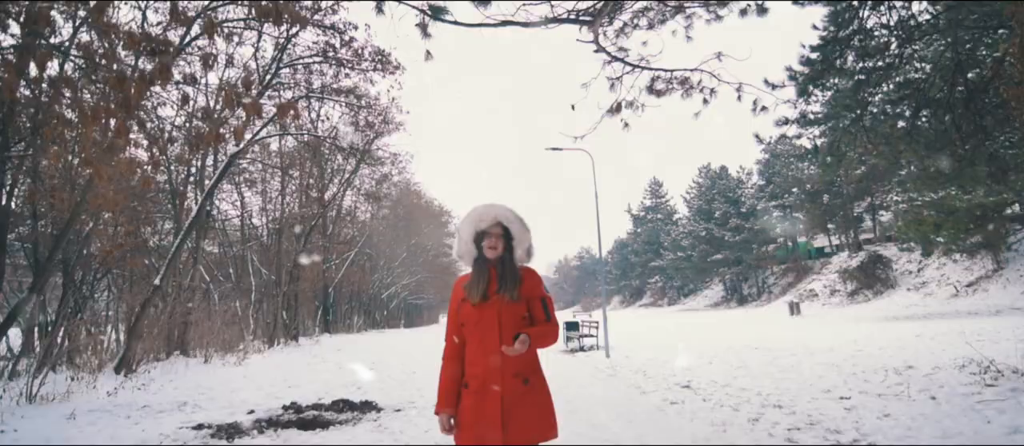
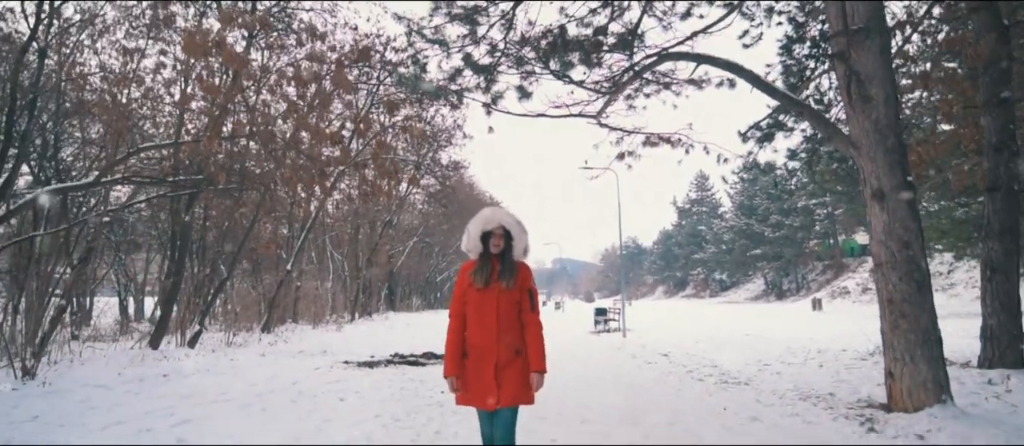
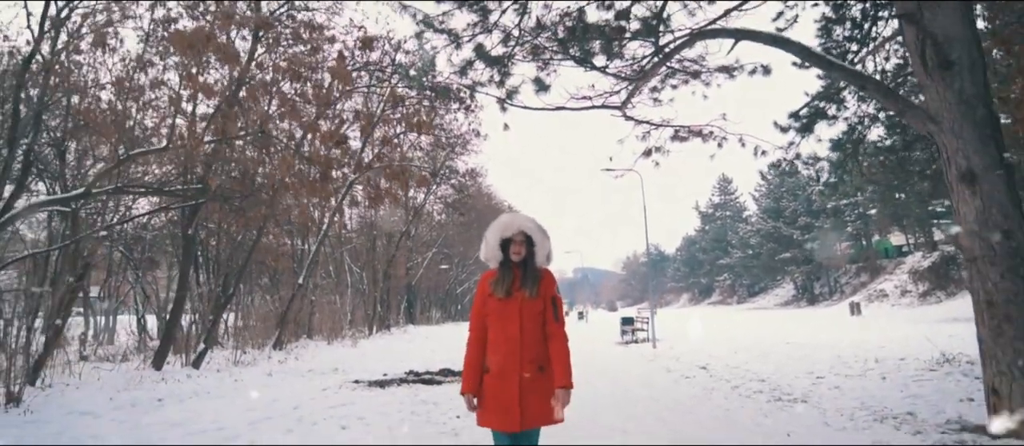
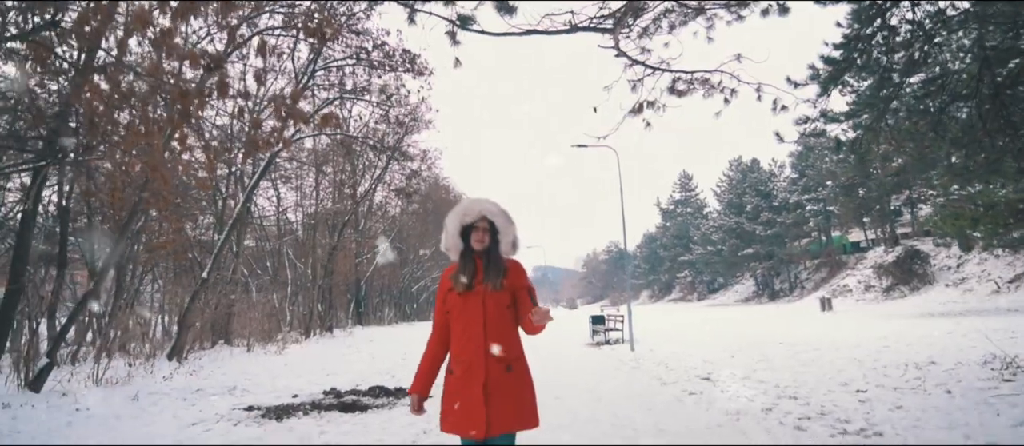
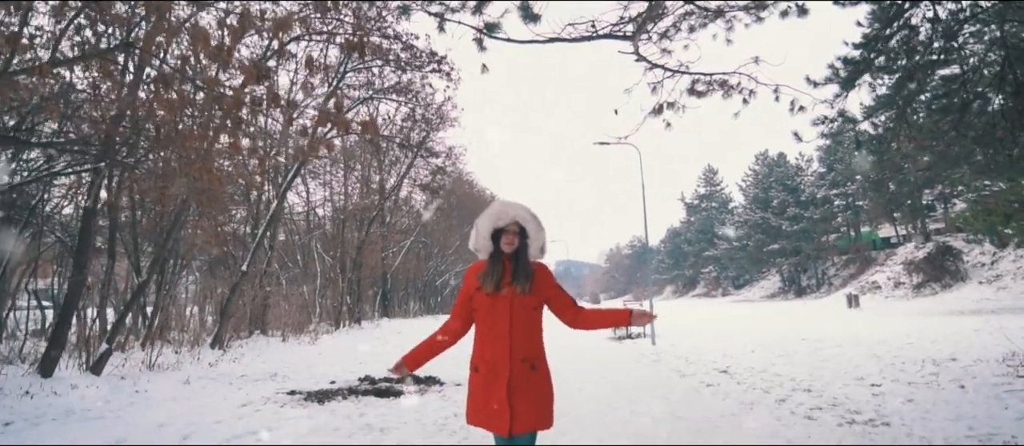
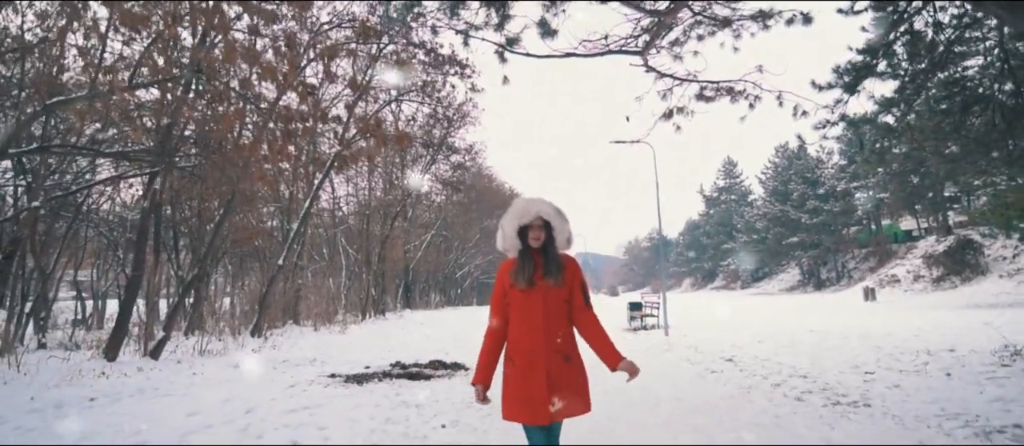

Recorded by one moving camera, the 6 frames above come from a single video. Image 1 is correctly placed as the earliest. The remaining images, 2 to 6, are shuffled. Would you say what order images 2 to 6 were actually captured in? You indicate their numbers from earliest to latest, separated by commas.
4, 5, 6, 3, 2
